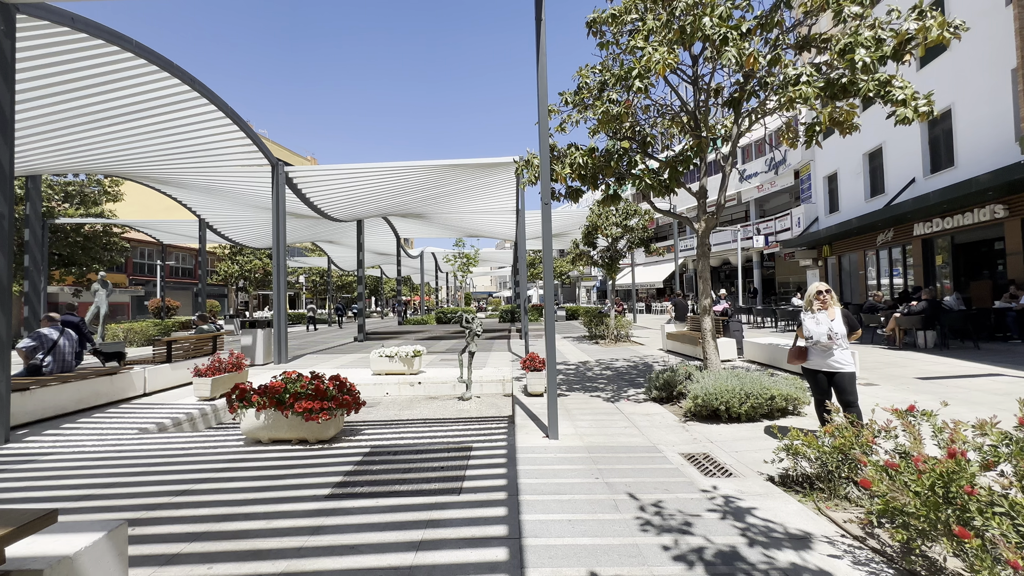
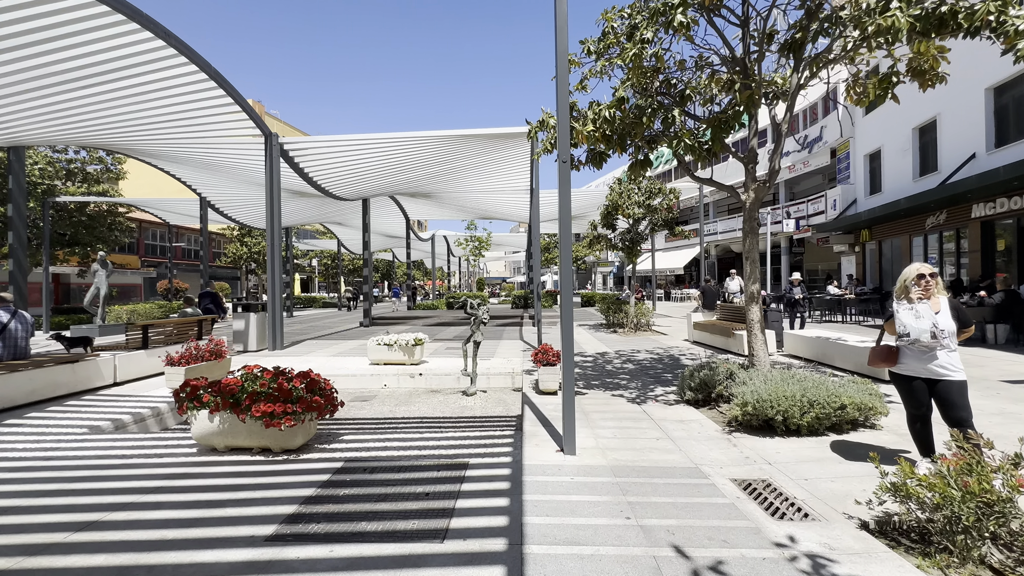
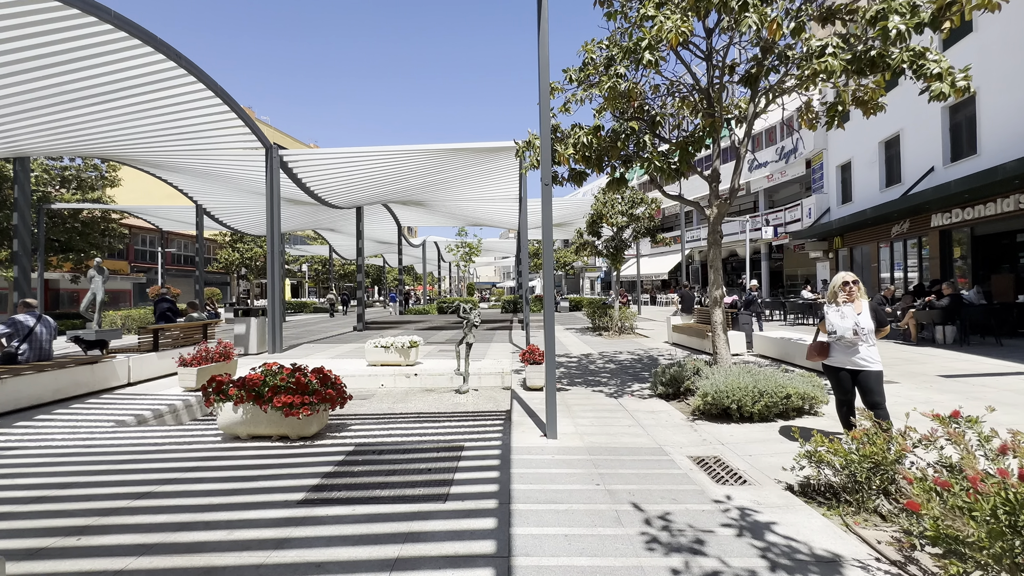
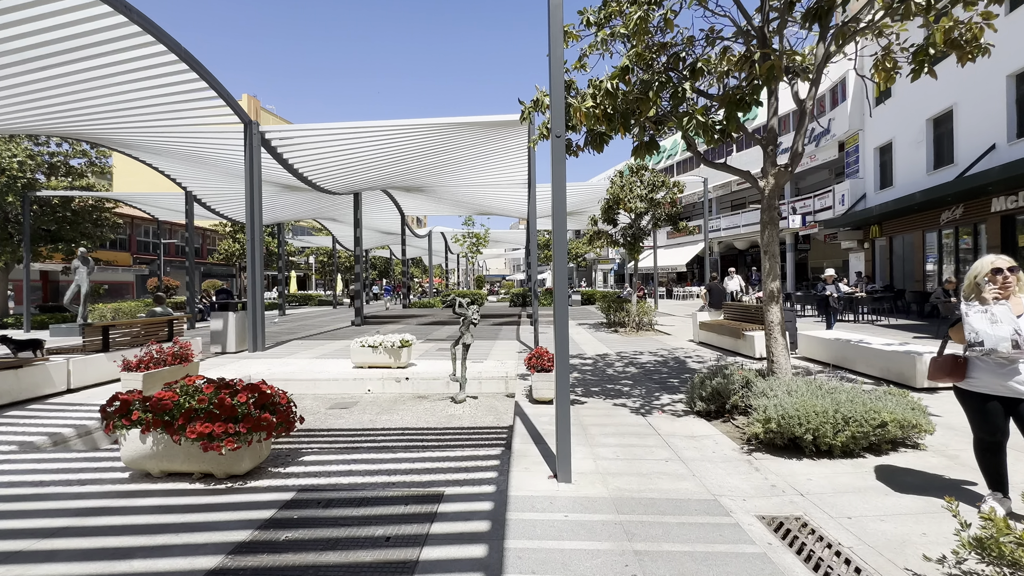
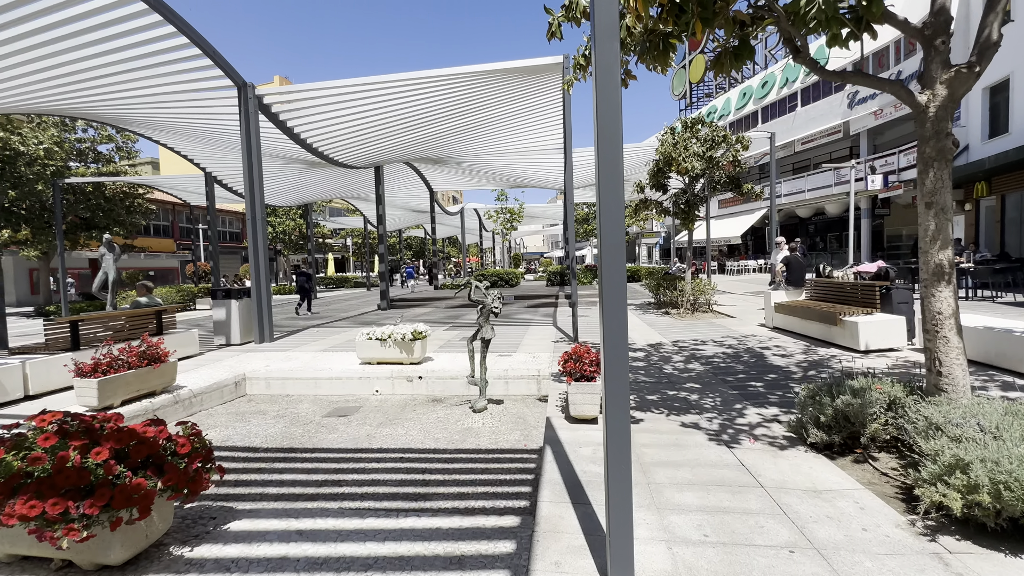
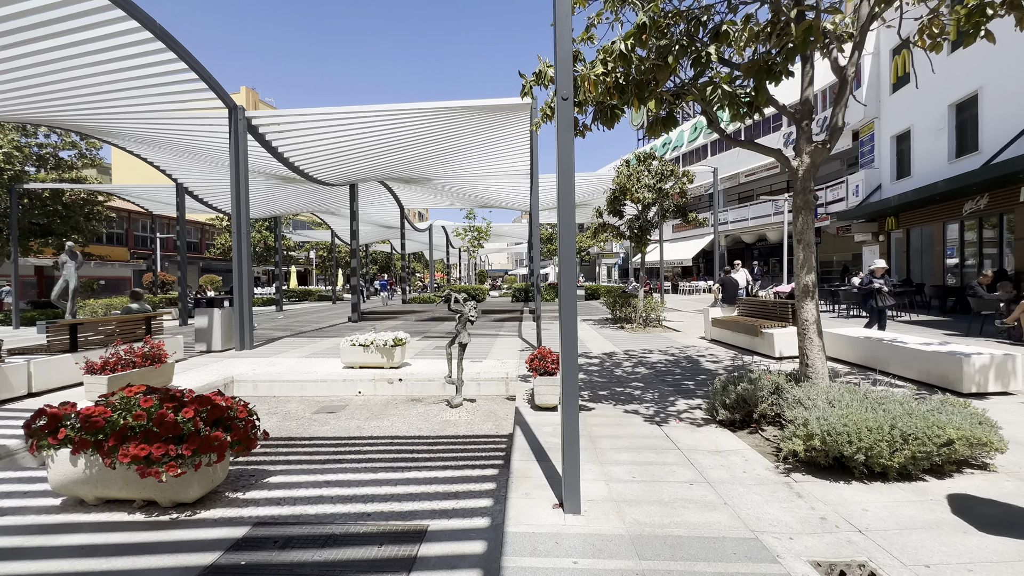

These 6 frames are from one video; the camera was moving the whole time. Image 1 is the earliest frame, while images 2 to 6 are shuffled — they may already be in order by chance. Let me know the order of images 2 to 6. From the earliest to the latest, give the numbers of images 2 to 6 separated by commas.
3, 2, 4, 6, 5
